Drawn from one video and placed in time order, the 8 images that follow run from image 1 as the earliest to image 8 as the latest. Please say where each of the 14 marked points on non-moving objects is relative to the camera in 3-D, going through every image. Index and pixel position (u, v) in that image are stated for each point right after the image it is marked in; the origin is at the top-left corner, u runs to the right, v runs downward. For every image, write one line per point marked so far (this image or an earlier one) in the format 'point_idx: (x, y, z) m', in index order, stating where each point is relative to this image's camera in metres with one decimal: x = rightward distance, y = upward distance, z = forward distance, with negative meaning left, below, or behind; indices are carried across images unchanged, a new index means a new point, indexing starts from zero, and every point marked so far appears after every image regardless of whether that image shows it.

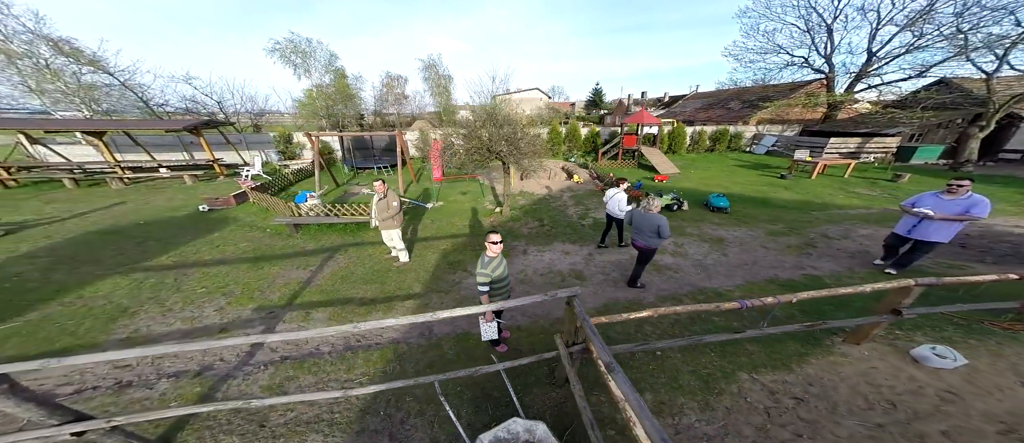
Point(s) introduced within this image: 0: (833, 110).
0: (+20.6, +7.0, +16.9) m
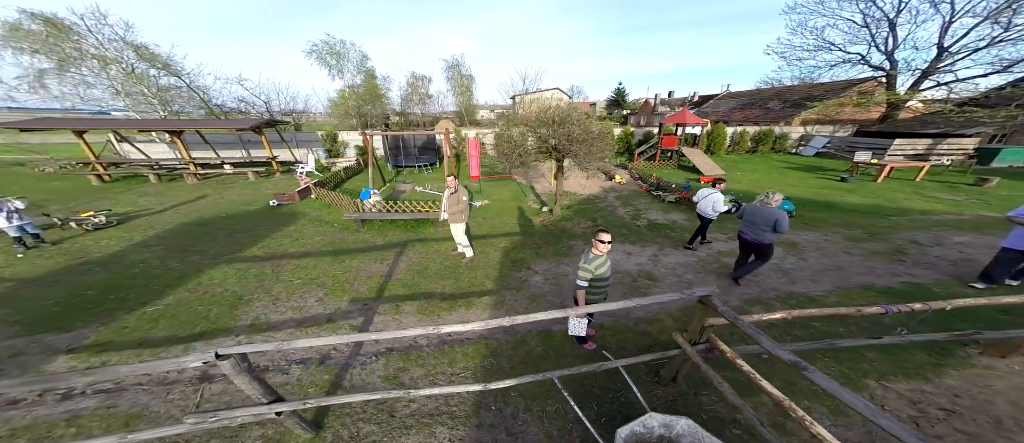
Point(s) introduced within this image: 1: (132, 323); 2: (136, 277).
0: (+22.9, +6.6, +15.8) m
1: (-5.9, -1.7, +4.3) m
2: (-7.5, -1.2, +5.4) m
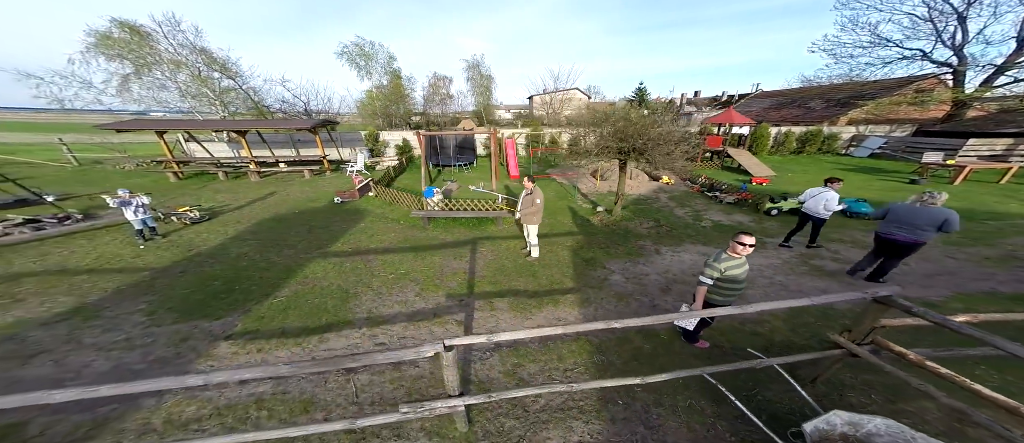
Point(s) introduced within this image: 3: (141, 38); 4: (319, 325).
0: (+25.2, +6.3, +14.9) m
1: (-4.2, -1.6, +4.6) m
2: (-5.7, -1.1, +5.8) m
3: (-18.6, +9.2, +13.3) m
4: (-3.2, -1.7, +4.4) m
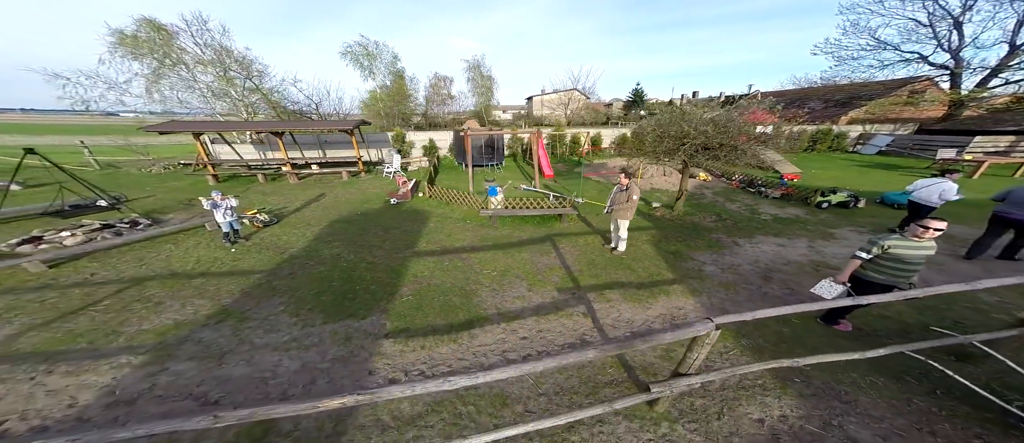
0: (+27.0, +6.9, +16.1) m
1: (-1.8, -1.6, +4.7) m
2: (-3.4, -1.1, +5.8) m
3: (-16.8, +9.0, +12.8) m
4: (-0.8, -1.6, +4.5) m
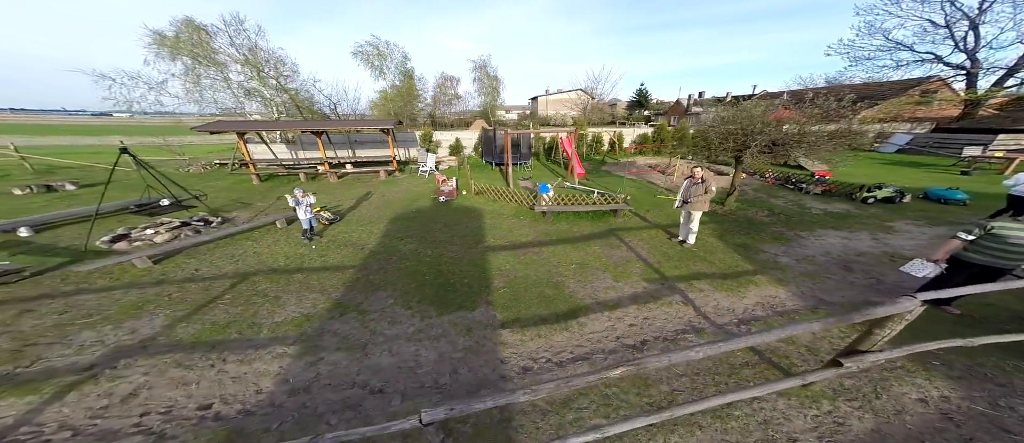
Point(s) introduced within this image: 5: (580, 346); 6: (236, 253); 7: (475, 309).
0: (+28.7, +7.1, +16.4) m
1: (0.0, -1.5, +4.8) m
2: (-1.6, -1.0, +5.9) m
3: (-15.1, +9.0, +12.8) m
4: (+1.0, -1.5, +4.6) m
5: (+1.1, -1.8, +3.9) m
6: (-6.2, -0.8, +6.1) m
7: (-0.6, -1.5, +4.7) m
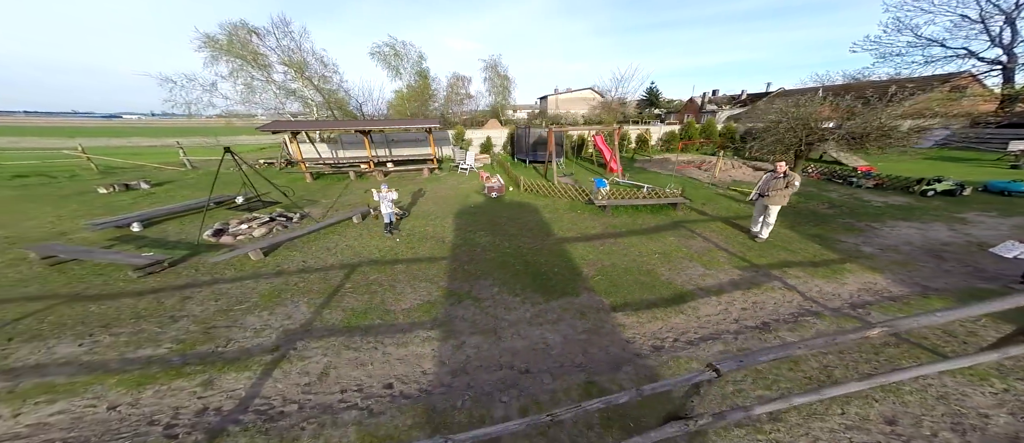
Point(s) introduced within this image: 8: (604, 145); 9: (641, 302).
0: (+30.7, +7.4, +16.2) m
1: (+1.8, -1.3, +5.0) m
2: (+0.3, -0.8, +6.1) m
3: (-13.2, +9.1, +13.2) m
4: (+2.8, -1.3, +4.7) m
5: (+2.9, -1.6, +4.0) m
6: (-4.3, -0.6, +6.3) m
7: (+1.3, -1.3, +4.8) m
8: (+4.8, +4.0, +13.9) m
9: (+2.3, -1.4, +4.6) m
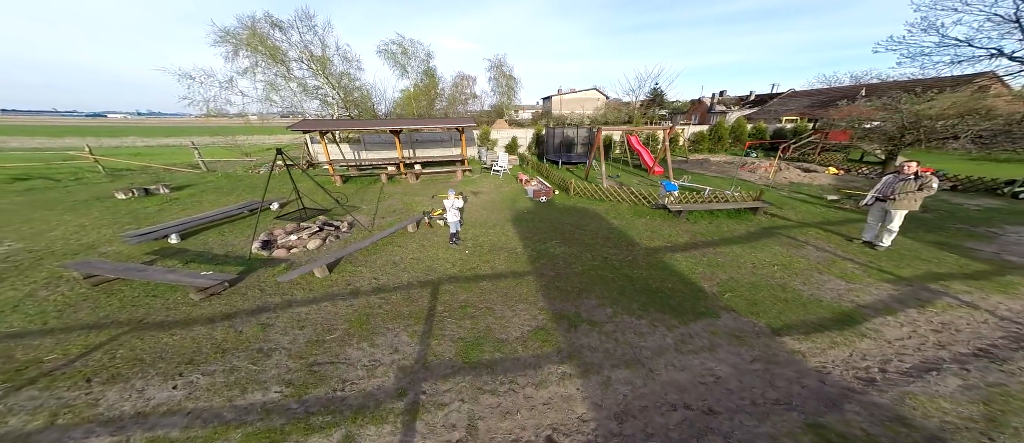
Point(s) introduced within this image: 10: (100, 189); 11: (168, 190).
0: (+32.5, +7.3, +16.0) m
1: (+3.9, -1.5, +4.3) m
2: (+2.3, -1.0, +5.3) m
3: (-11.3, +8.8, +12.2) m
4: (+4.9, -1.5, +4.0) m
5: (+5.0, -1.8, +3.4) m
6: (-2.3, -0.8, +5.5) m
7: (+3.3, -1.5, +4.1) m
8: (+6.7, +3.8, +13.3) m
9: (+4.3, -1.6, +3.9) m
10: (-16.0, +1.3, +10.2) m
11: (-13.1, +1.2, +10.1) m
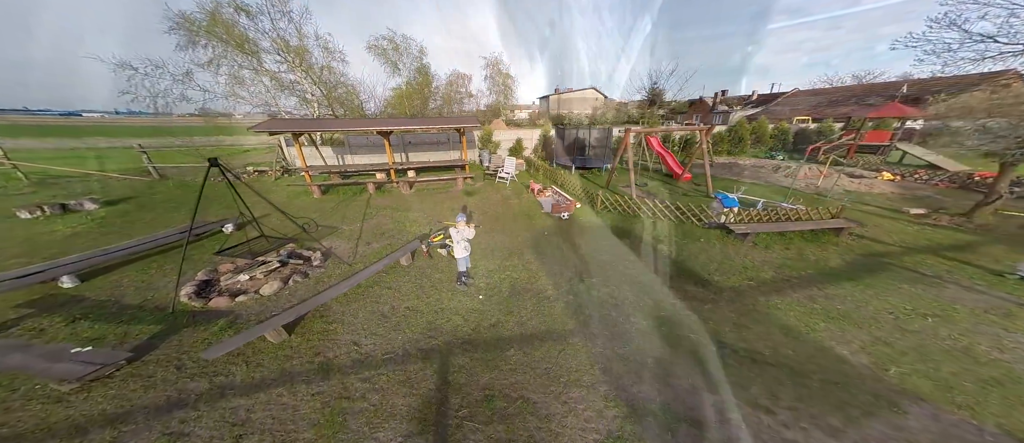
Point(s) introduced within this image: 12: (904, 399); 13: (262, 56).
0: (+32.8, +7.0, +15.0) m
1: (+4.5, -2.0, +2.6) m
2: (+2.9, -1.6, +3.7) m
3: (-11.0, +8.1, +10.3) m
4: (+5.5, -2.1, +2.4) m
5: (+5.6, -2.3, +1.7) m
6: (-1.7, -1.5, +3.7) m
7: (+3.9, -2.1, +2.5) m
8: (+7.1, +3.2, +11.7) m
9: (+4.9, -2.2, +2.3) m
10: (-15.5, +0.5, +8.1) m
11: (-12.6, +0.5, +8.0) m
12: (+4.1, -2.1, +2.6) m
13: (-10.3, +6.9, +10.8) m
